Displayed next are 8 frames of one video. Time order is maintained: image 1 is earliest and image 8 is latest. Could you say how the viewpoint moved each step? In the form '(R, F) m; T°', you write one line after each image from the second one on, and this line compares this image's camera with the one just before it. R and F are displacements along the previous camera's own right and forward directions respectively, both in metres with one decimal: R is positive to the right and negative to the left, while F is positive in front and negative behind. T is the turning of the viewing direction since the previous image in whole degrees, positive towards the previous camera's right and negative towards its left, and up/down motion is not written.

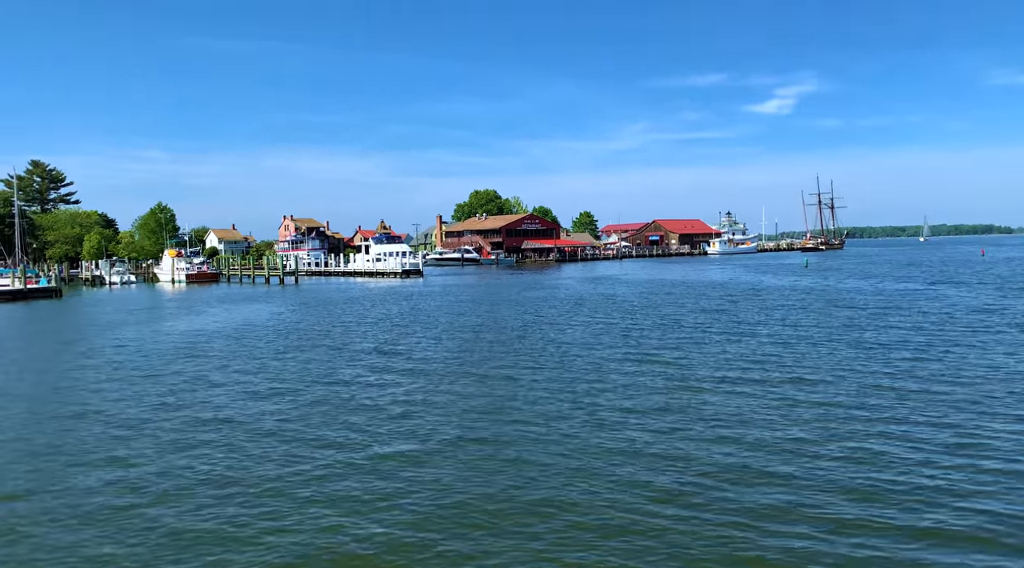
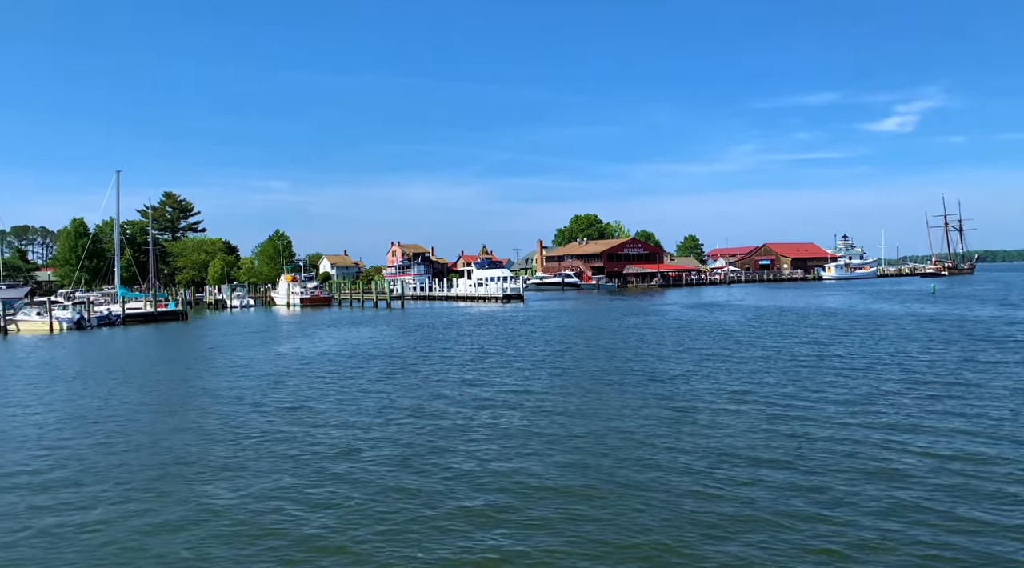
(+0.5, 0.0) m; -7°
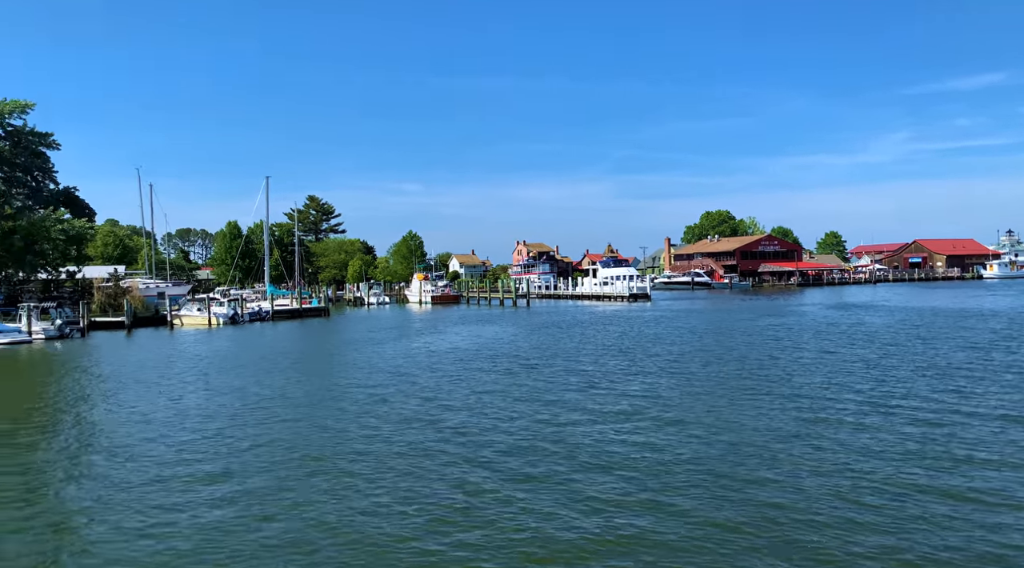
(+0.5, +0.3) m; -9°
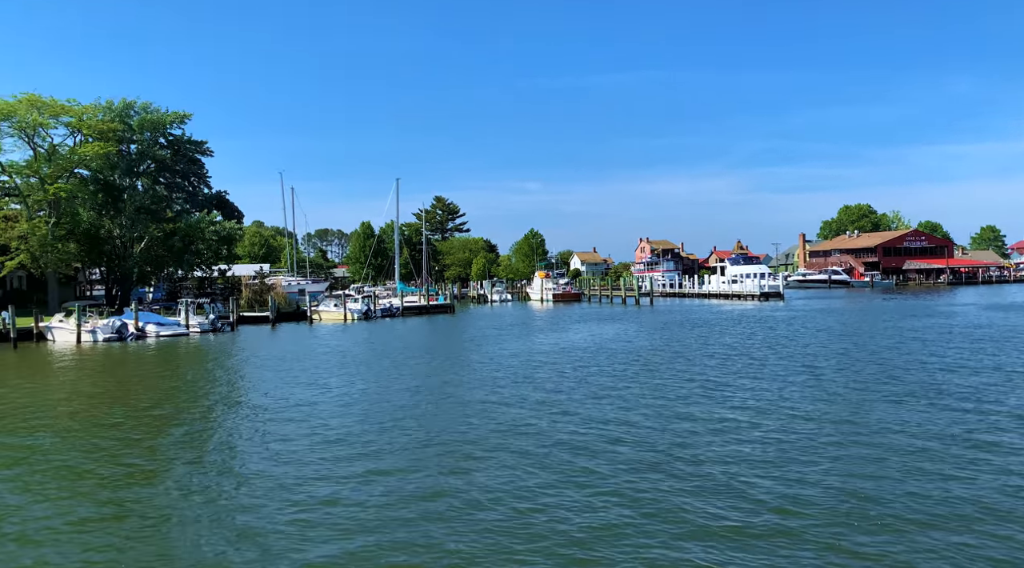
(+0.4, +0.7) m; -9°
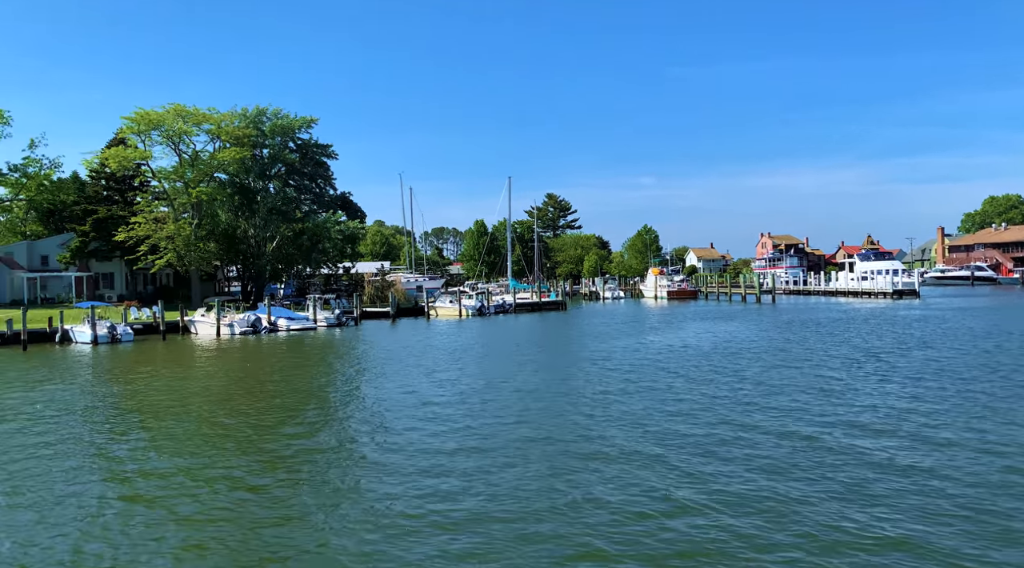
(+0.3, -0.2) m; -8°
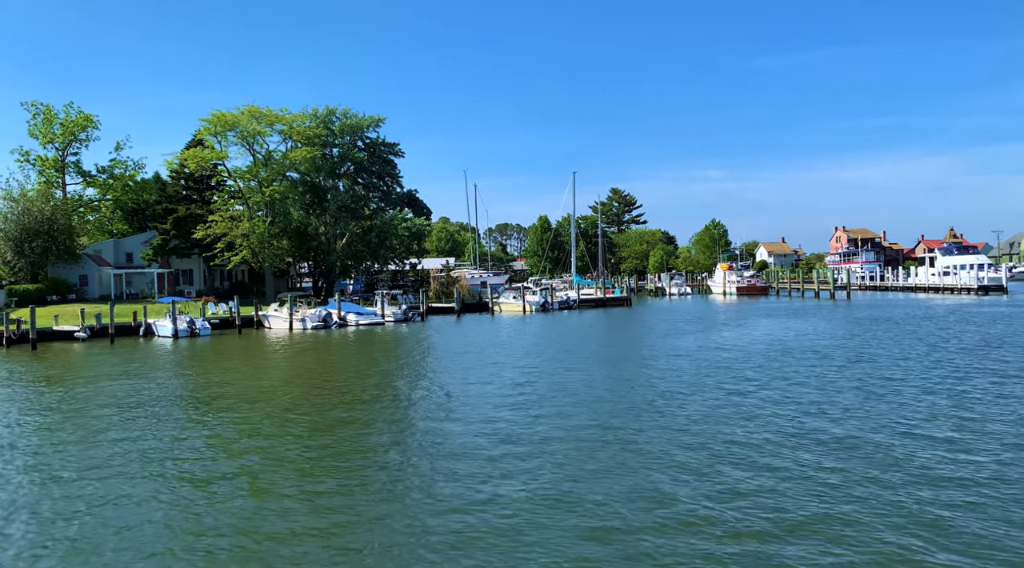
(+0.2, 0.0) m; -5°
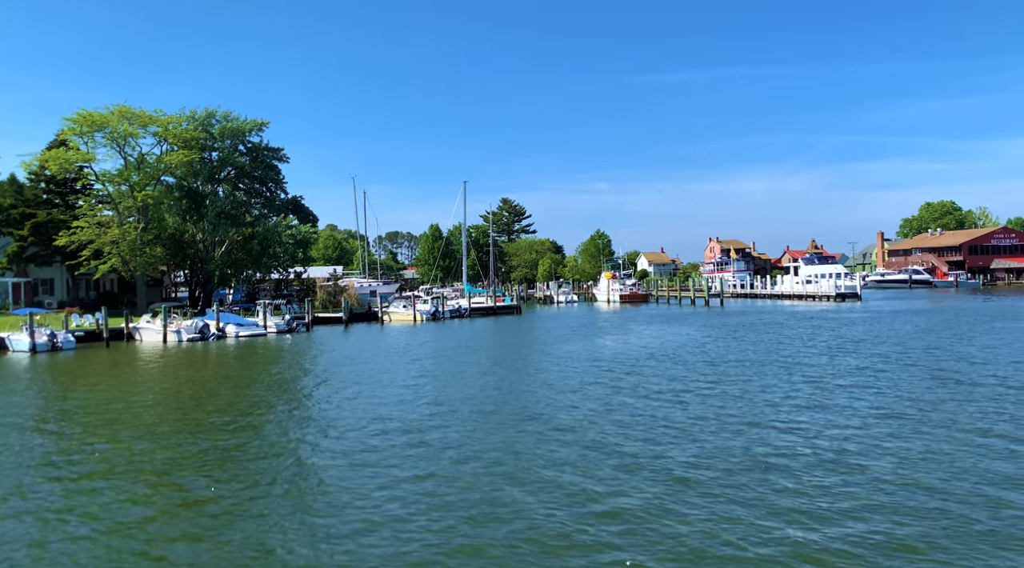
(-0.4, -0.2) m; +8°
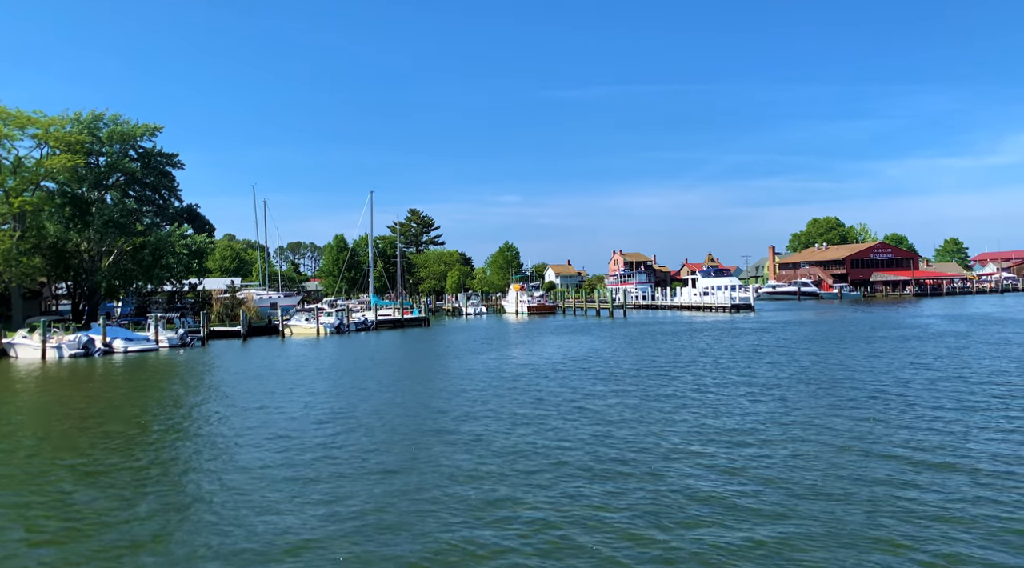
(-0.2, +0.4) m; +7°
